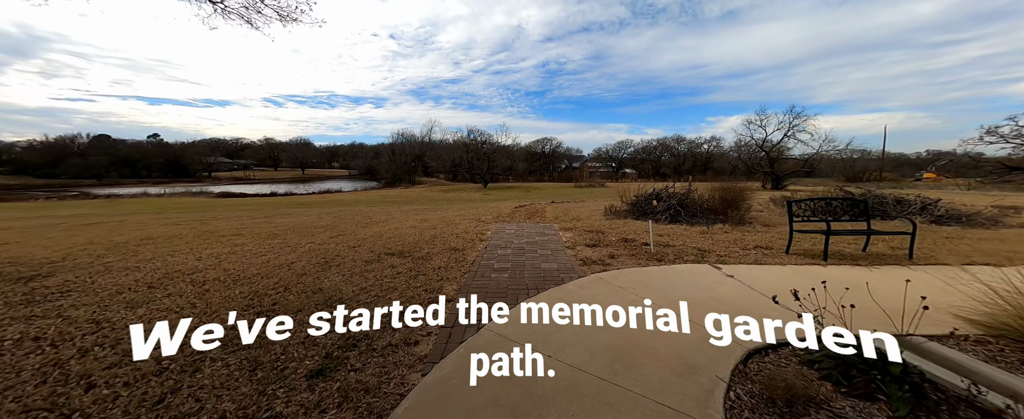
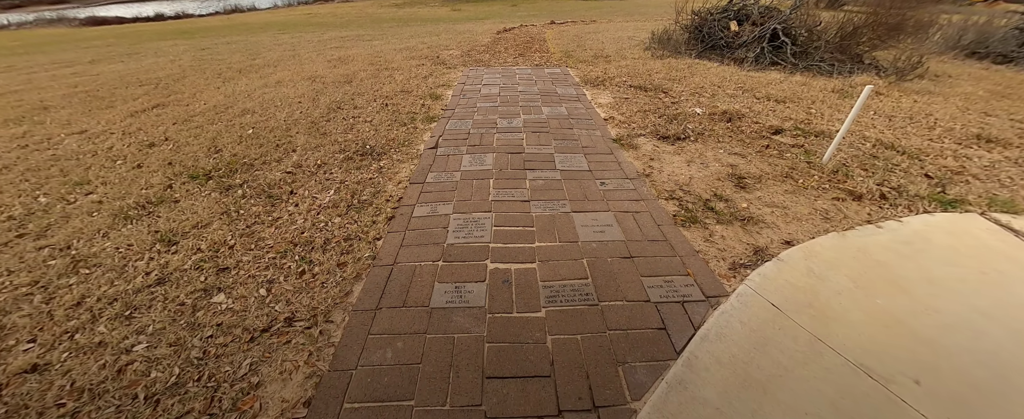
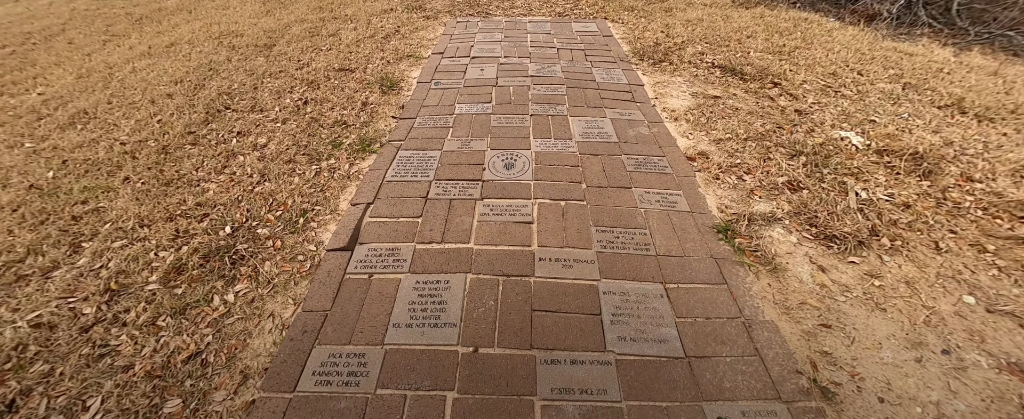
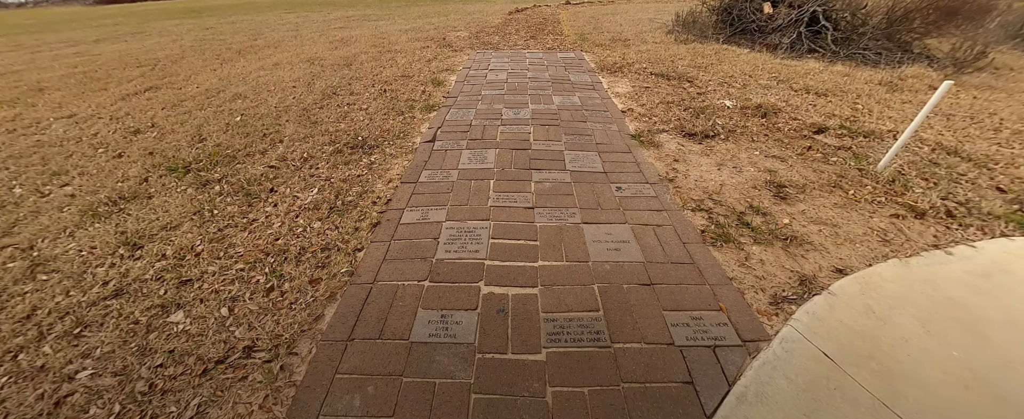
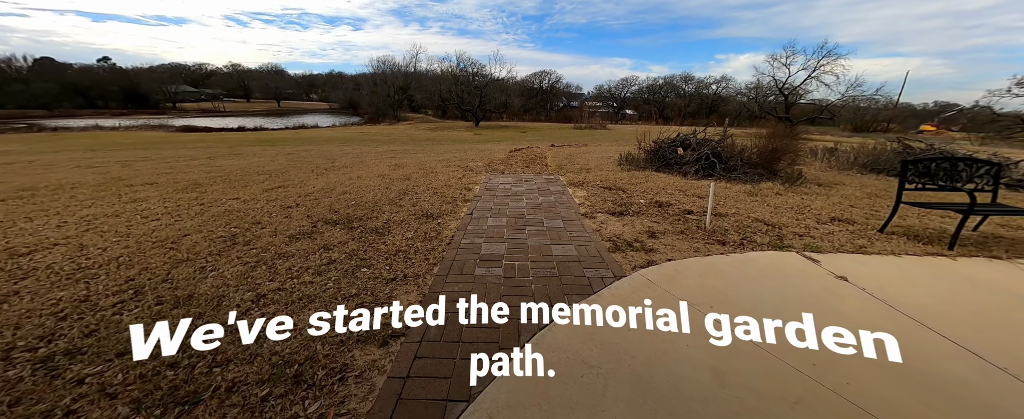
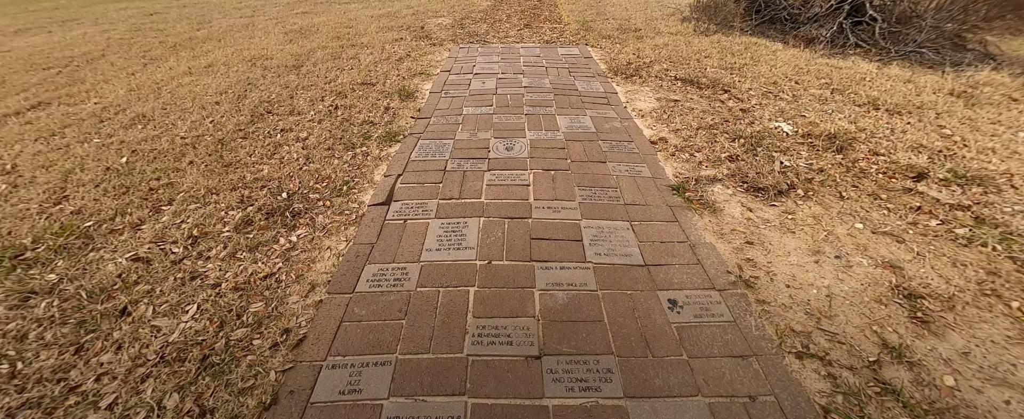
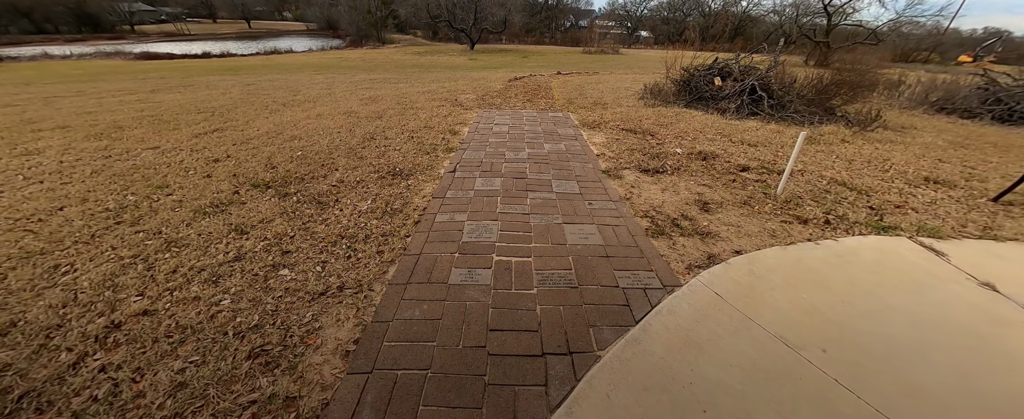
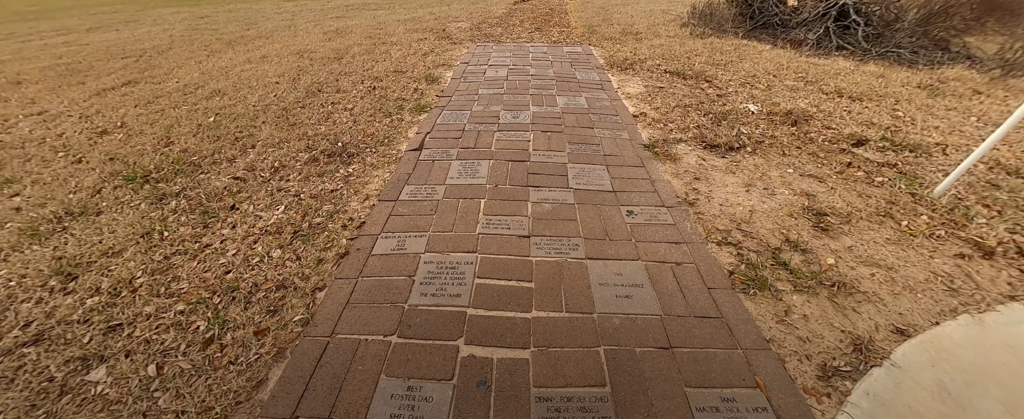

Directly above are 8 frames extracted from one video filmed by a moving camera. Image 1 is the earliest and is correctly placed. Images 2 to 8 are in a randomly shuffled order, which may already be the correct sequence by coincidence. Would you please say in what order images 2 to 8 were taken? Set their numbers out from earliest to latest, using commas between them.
5, 7, 2, 4, 8, 6, 3
